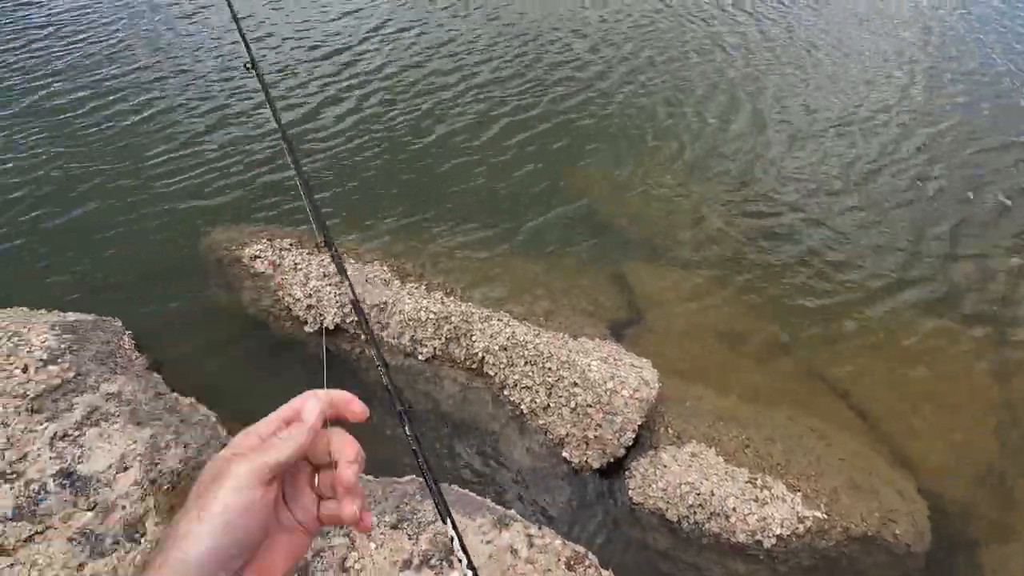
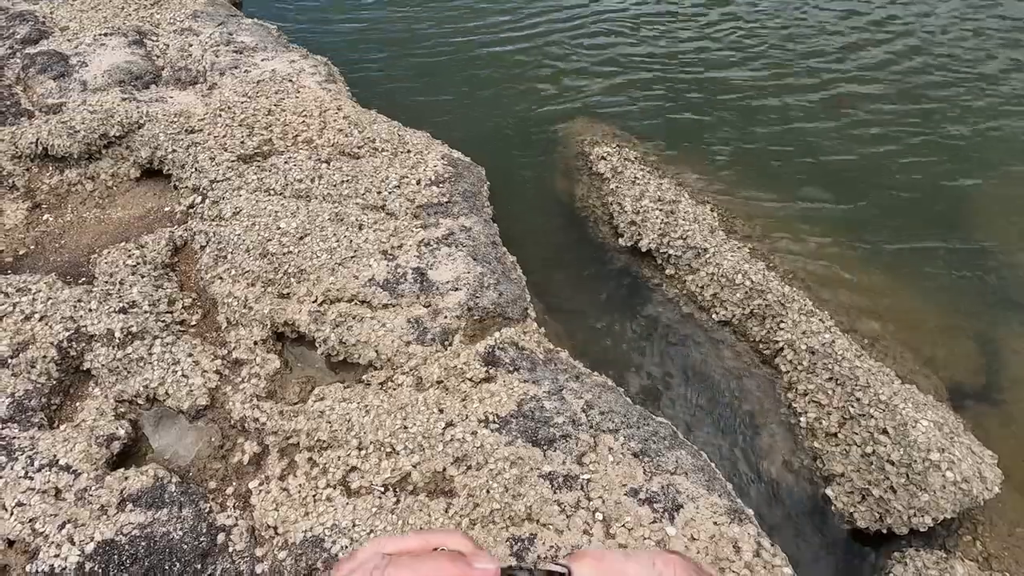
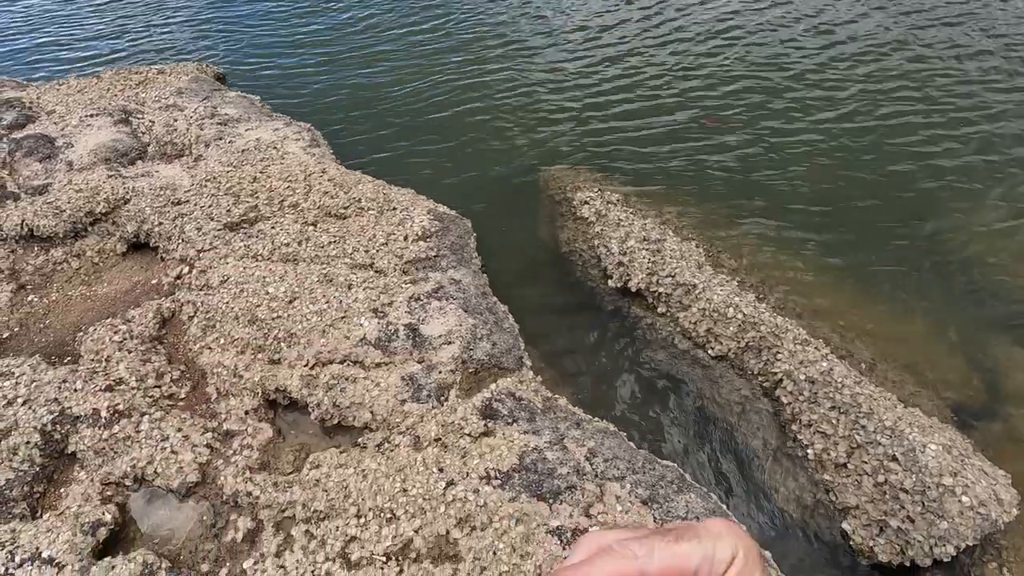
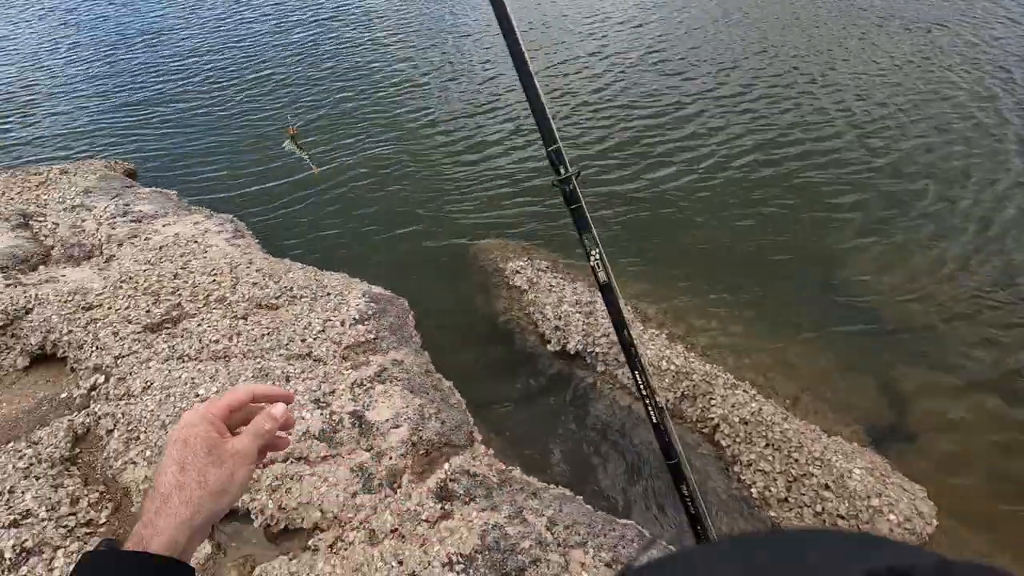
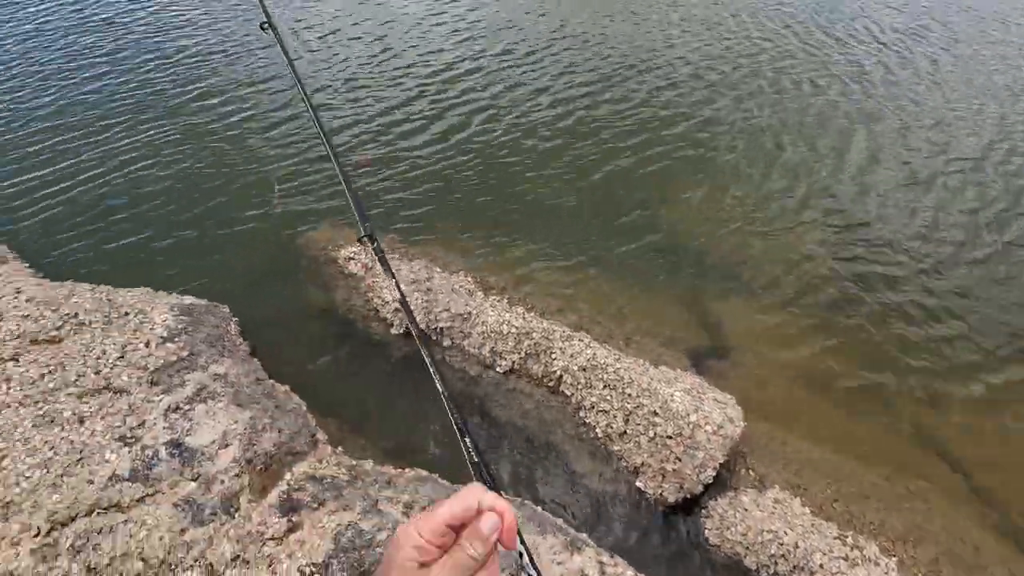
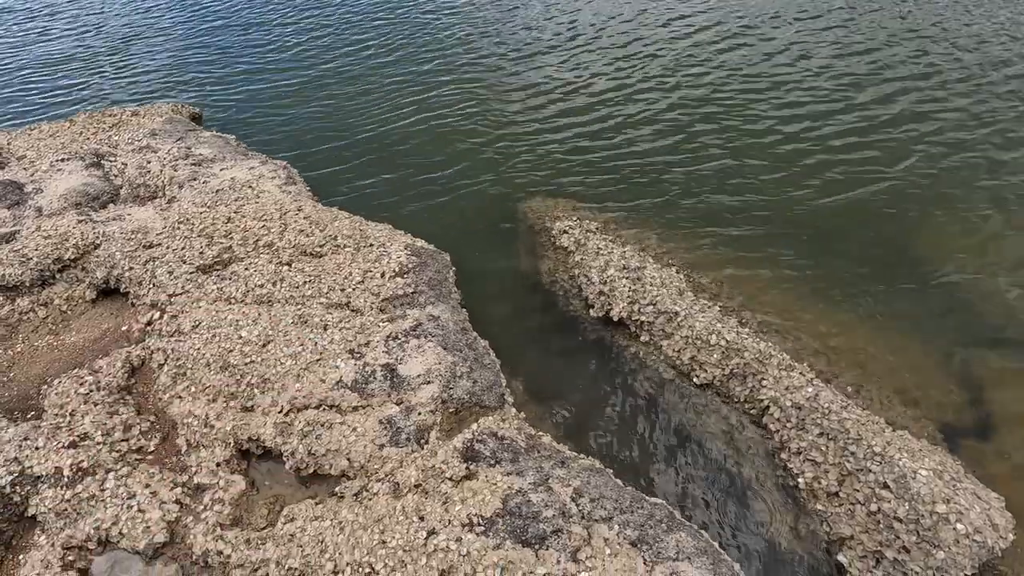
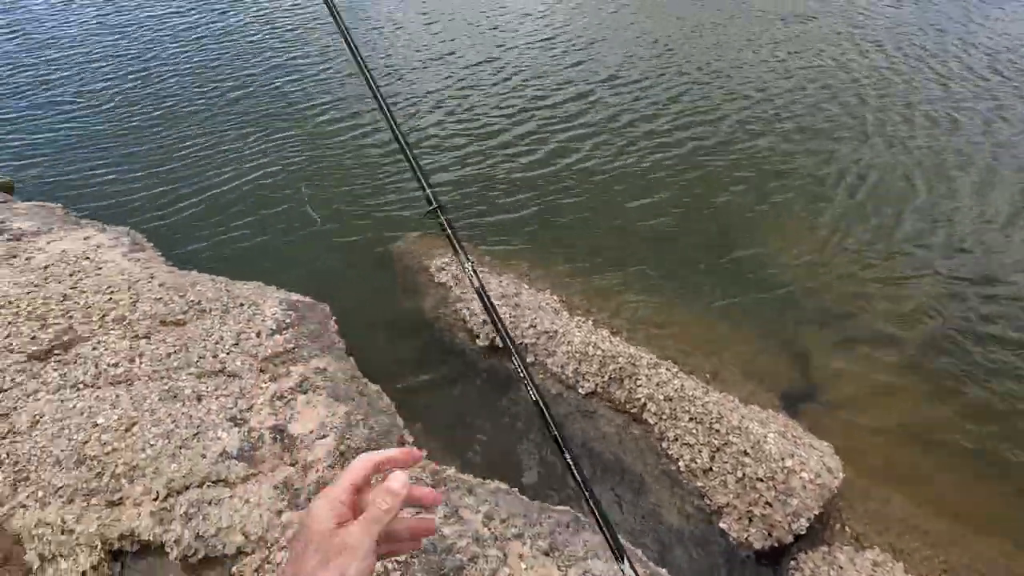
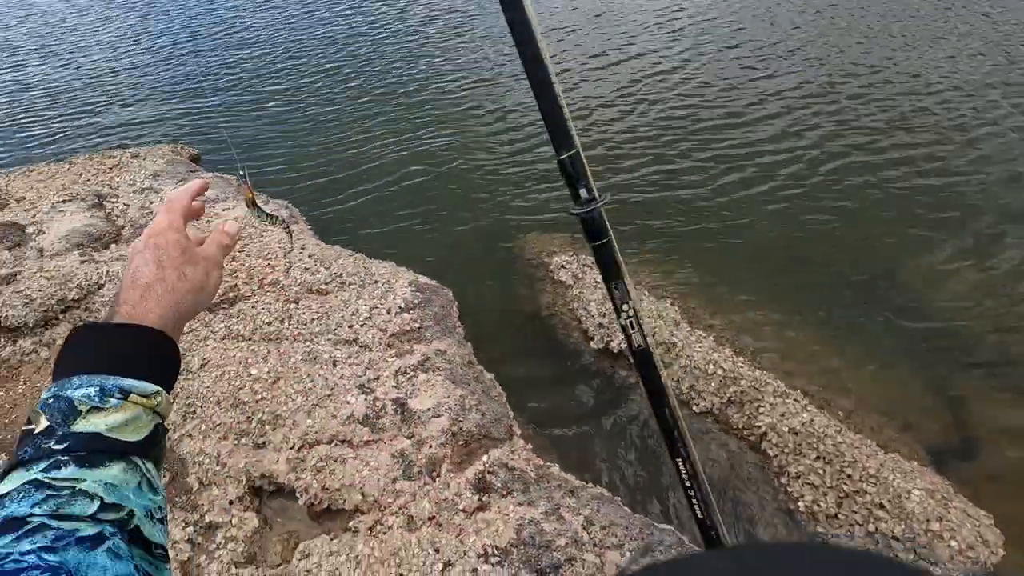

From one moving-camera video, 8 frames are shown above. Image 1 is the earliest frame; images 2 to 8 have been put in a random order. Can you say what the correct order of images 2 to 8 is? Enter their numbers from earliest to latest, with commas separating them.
5, 7, 4, 8, 6, 3, 2
